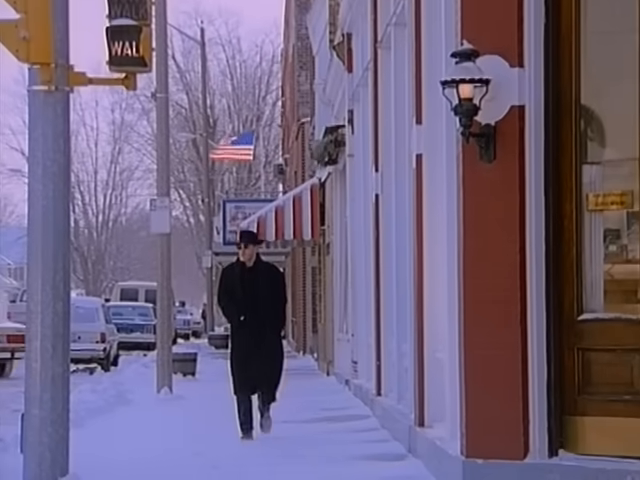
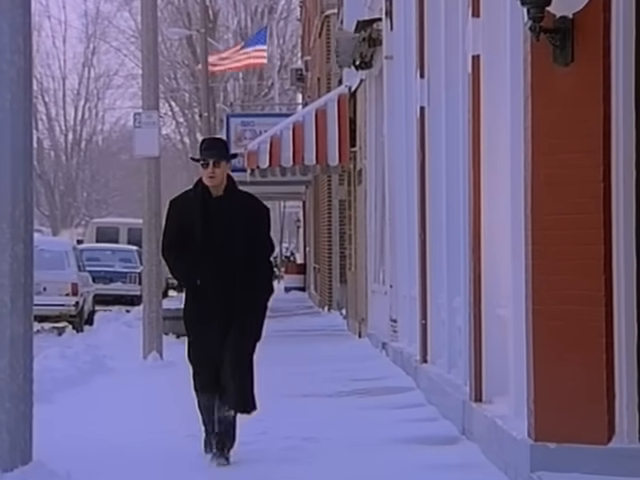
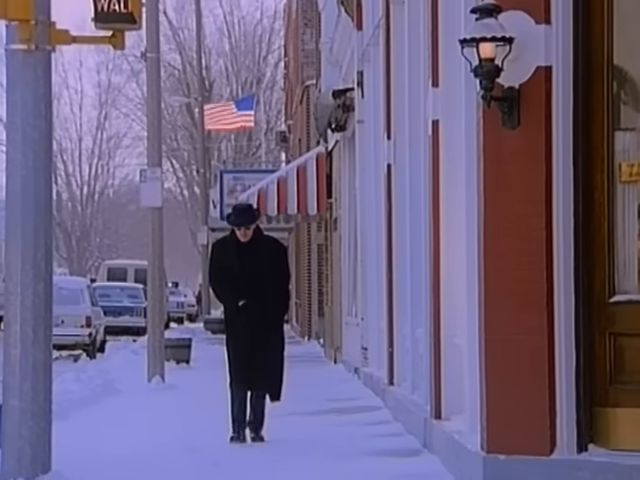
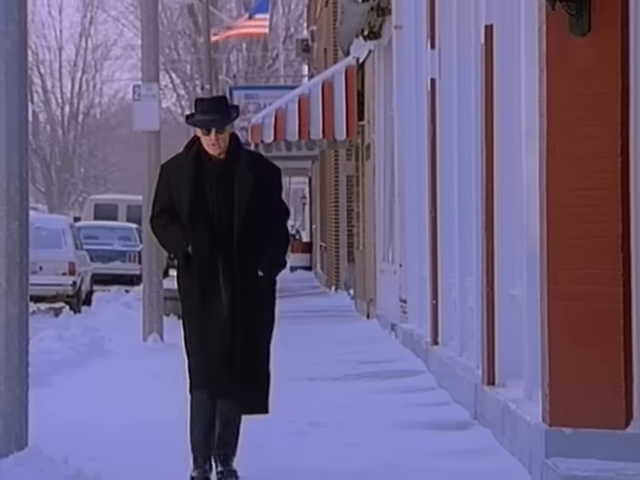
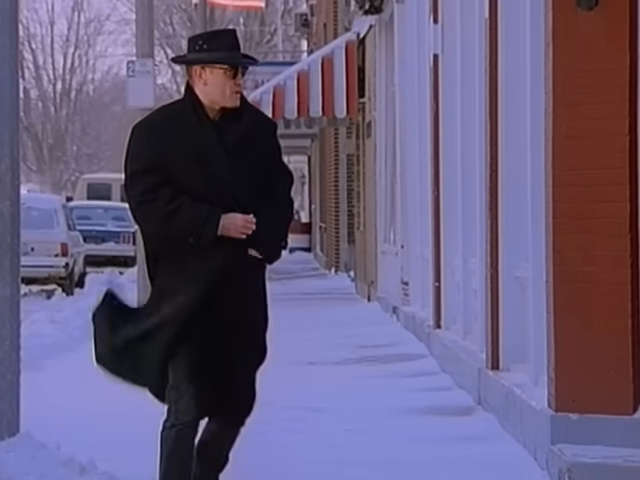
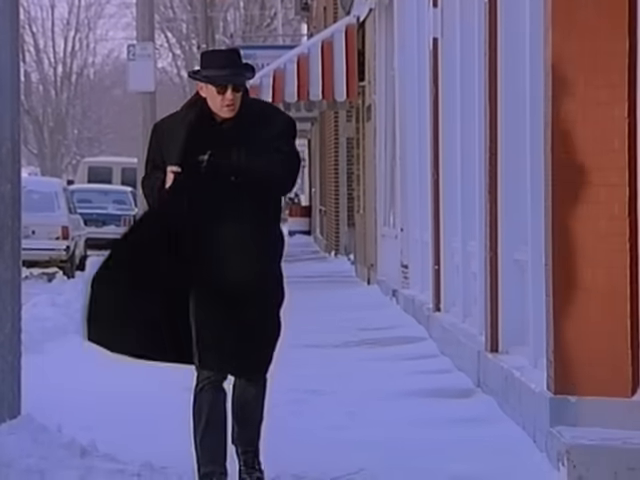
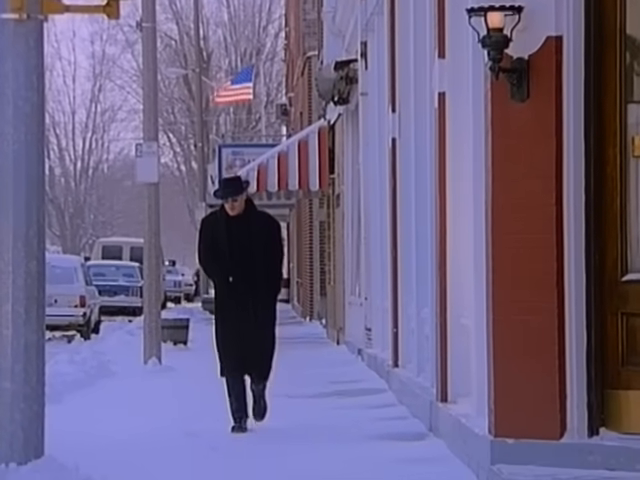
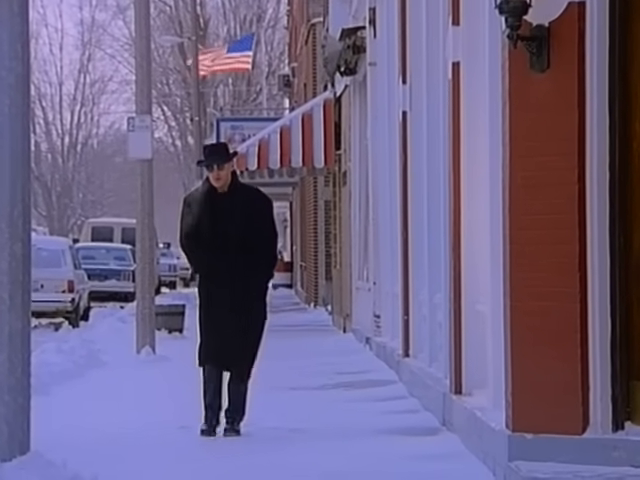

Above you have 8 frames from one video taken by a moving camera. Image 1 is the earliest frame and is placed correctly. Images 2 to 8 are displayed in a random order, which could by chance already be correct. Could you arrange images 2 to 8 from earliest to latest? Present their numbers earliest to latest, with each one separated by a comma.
3, 7, 8, 2, 4, 6, 5
